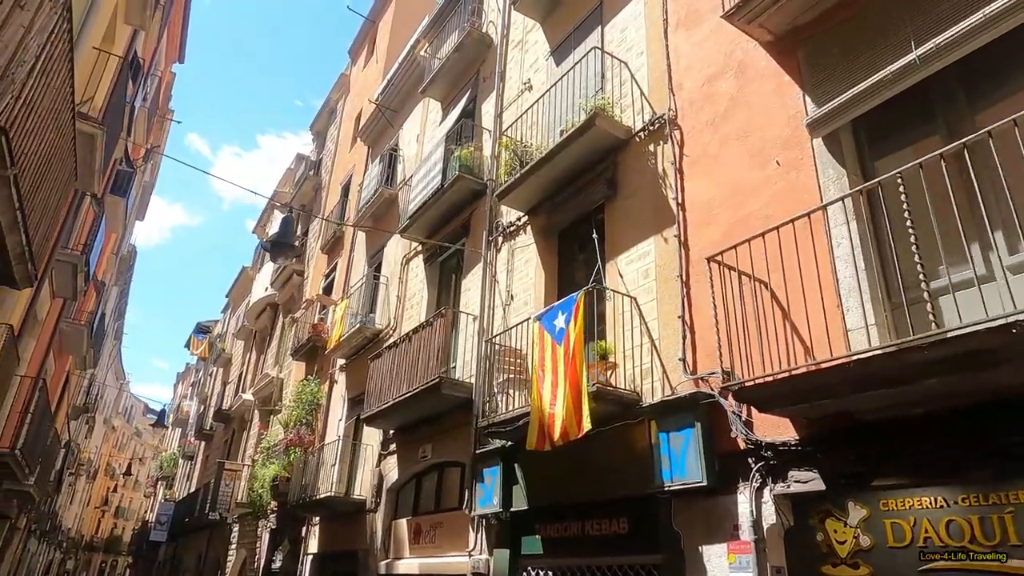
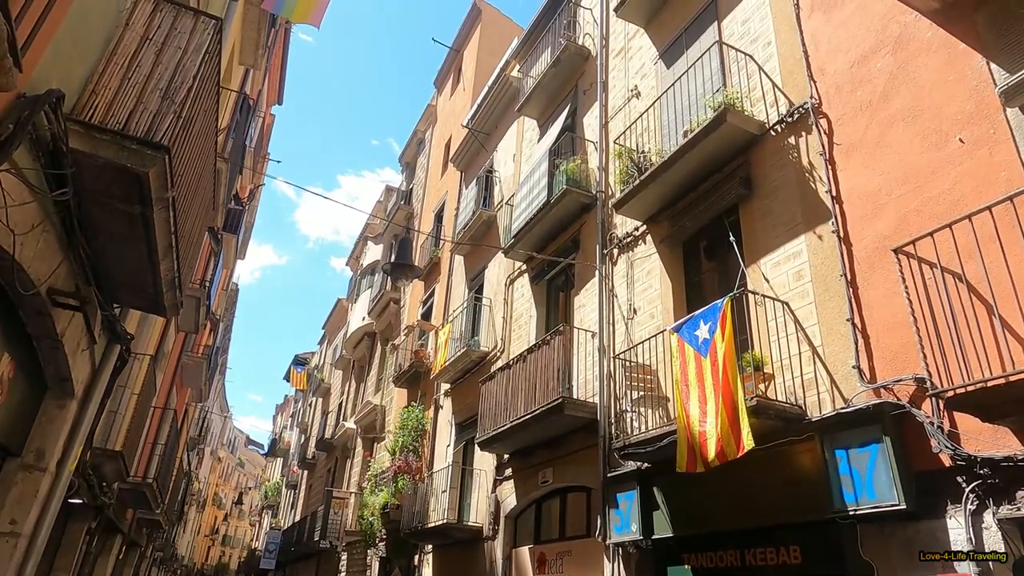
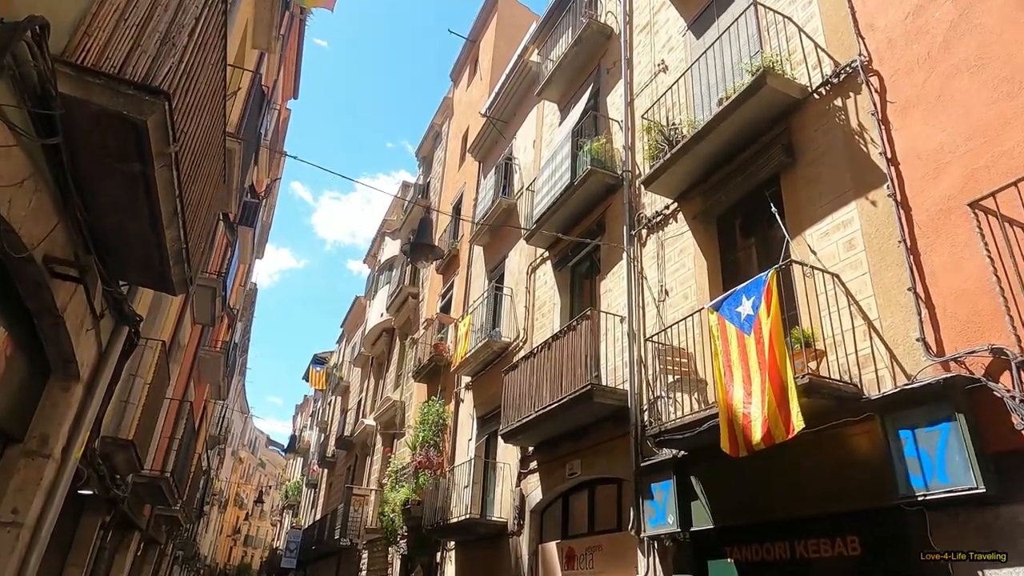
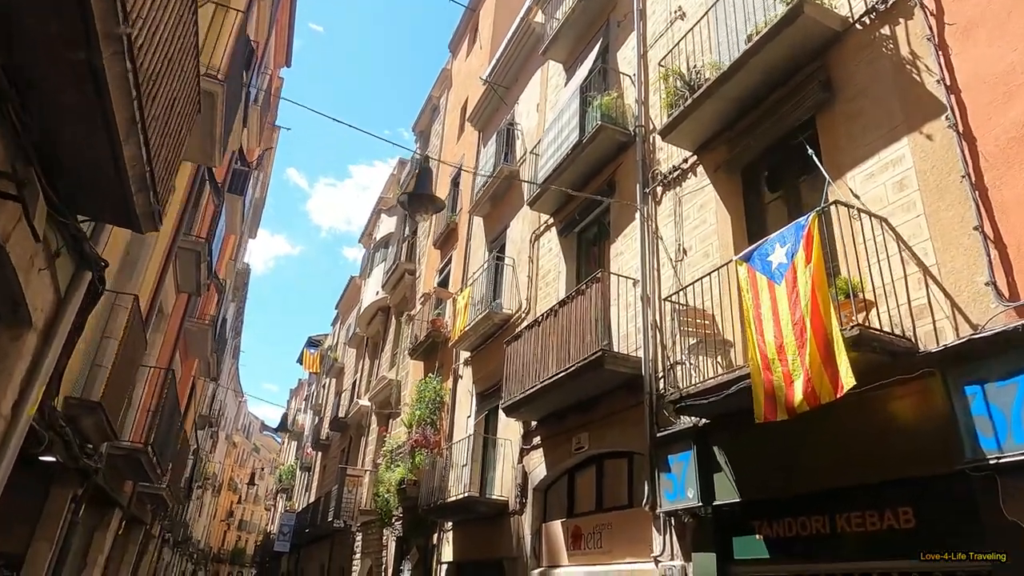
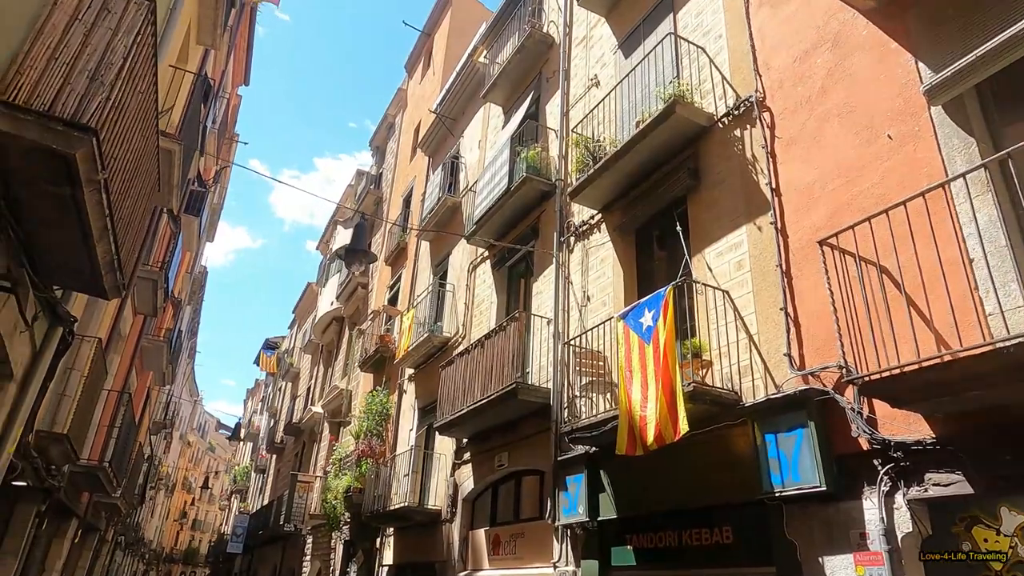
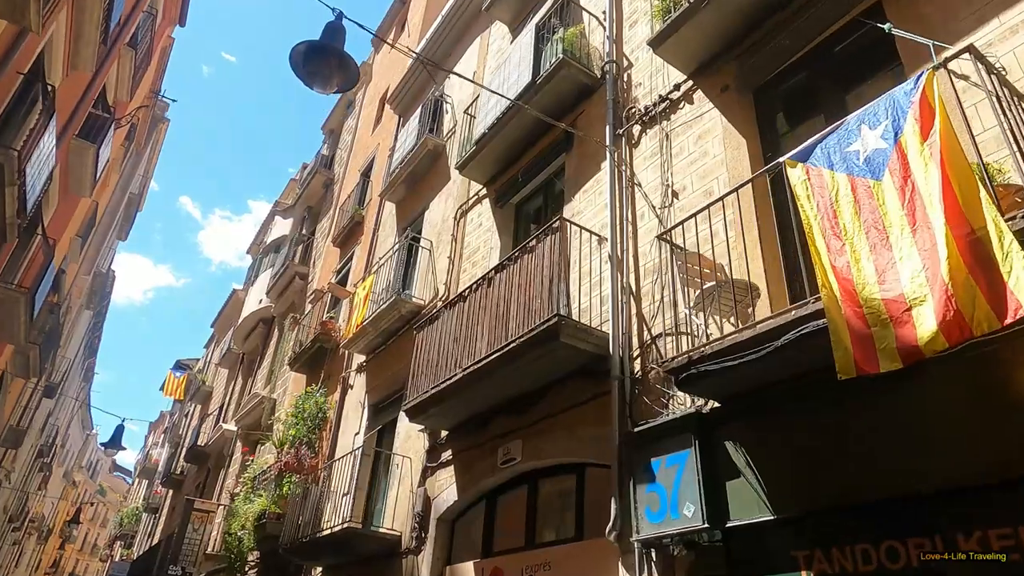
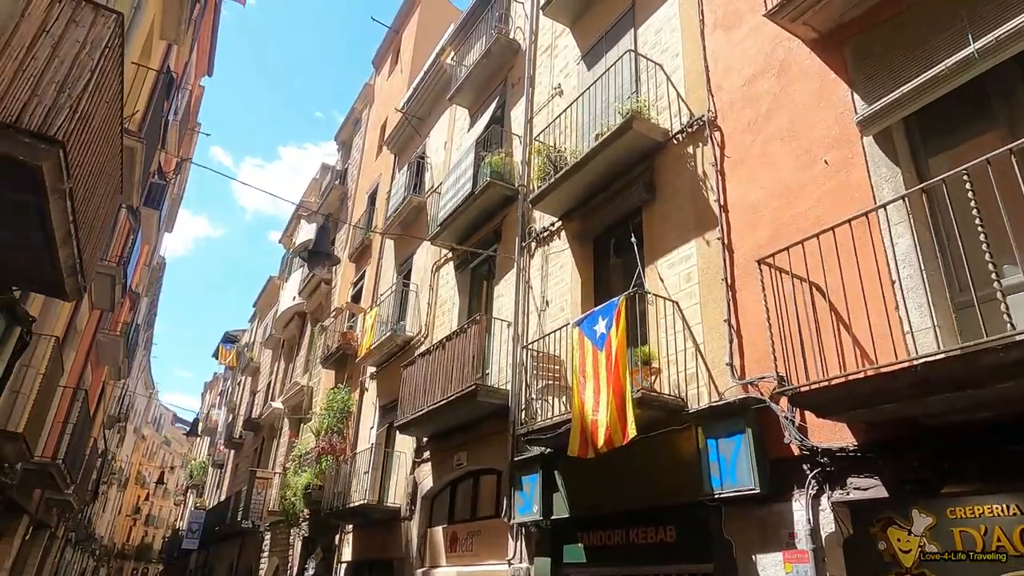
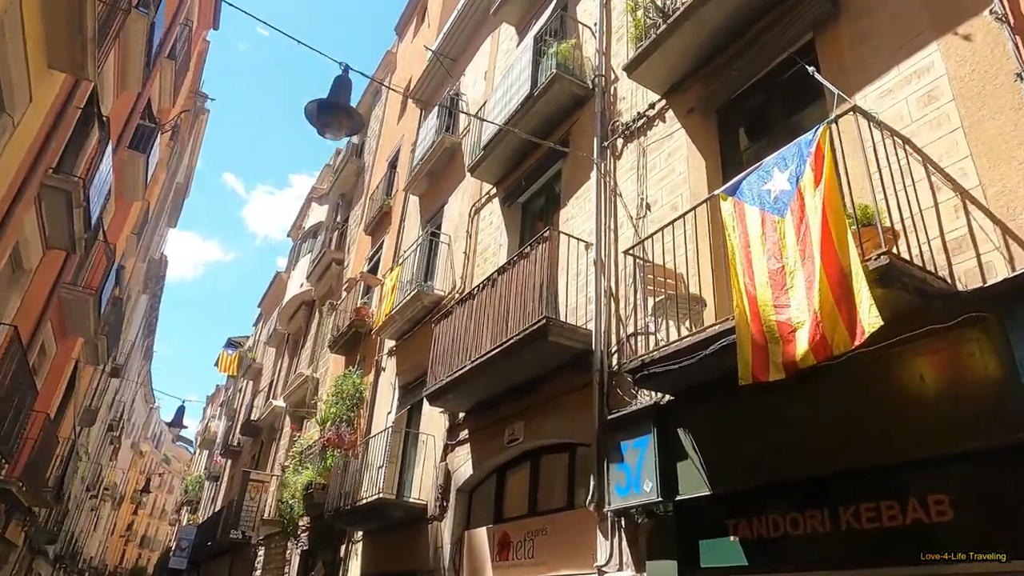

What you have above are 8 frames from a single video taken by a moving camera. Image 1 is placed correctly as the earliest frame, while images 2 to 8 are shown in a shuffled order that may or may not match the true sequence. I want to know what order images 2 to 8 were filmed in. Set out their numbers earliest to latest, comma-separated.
7, 5, 2, 3, 4, 8, 6
